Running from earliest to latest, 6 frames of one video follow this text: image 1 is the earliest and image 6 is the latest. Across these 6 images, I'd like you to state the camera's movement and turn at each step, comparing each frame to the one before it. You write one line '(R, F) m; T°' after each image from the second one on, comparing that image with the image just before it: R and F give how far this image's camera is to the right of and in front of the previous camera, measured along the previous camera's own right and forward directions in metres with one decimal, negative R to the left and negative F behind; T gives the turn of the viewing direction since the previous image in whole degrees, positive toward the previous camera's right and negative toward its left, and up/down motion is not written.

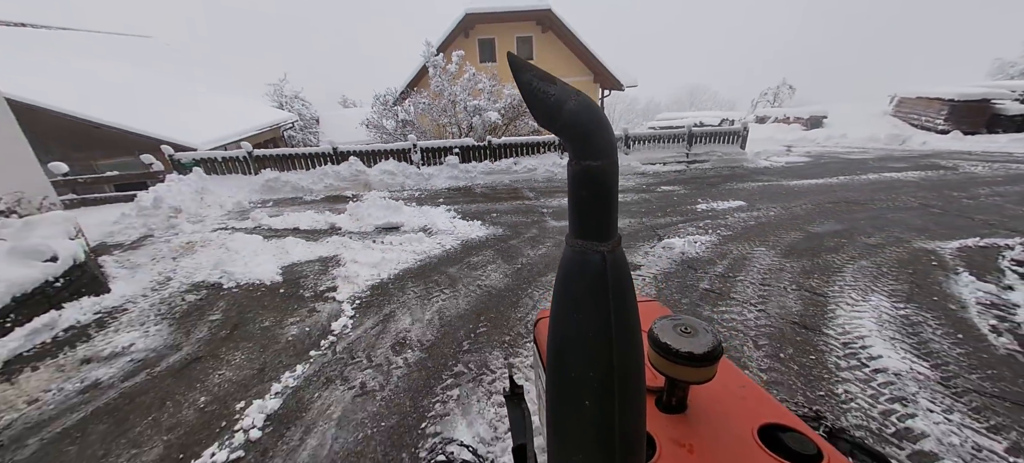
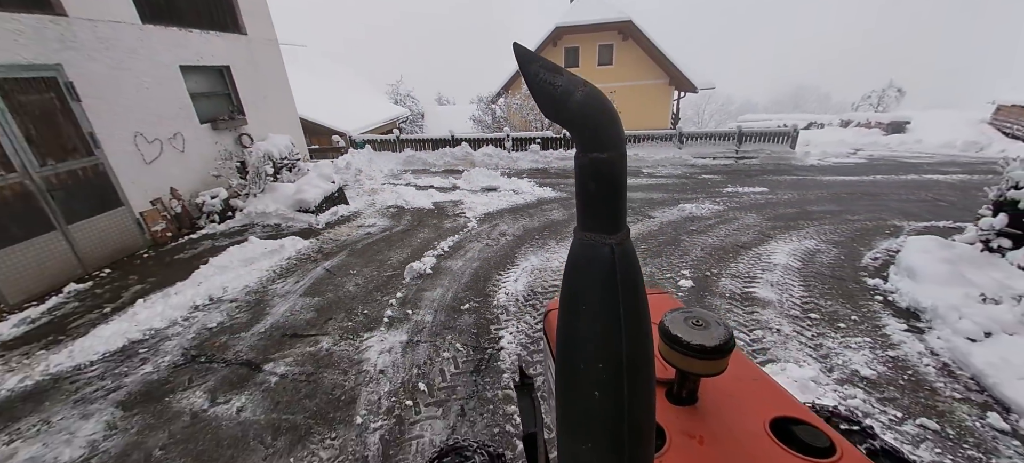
(+0.3, -2.6) m; -11°
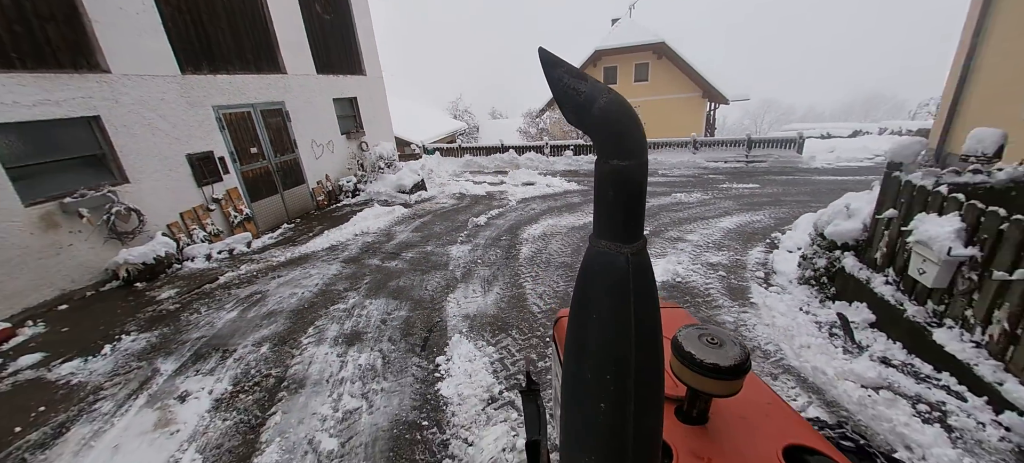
(+0.5, -2.6) m; -8°
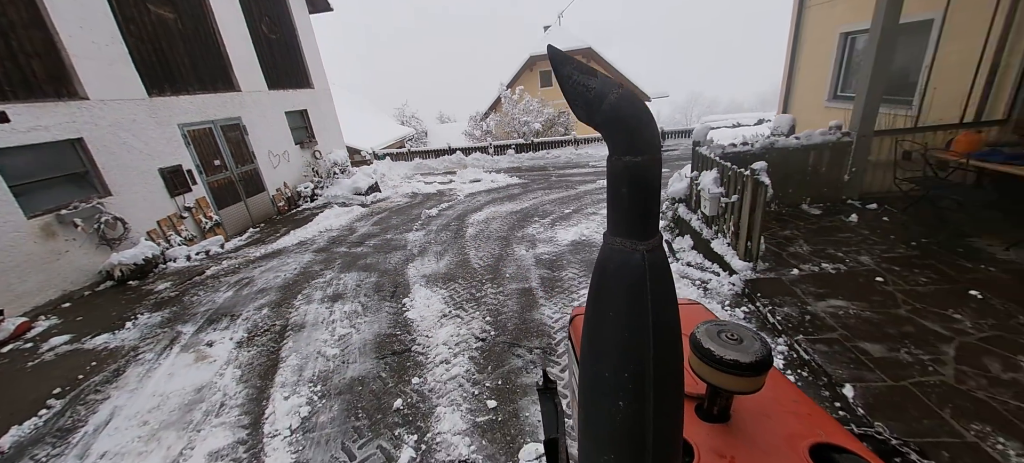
(+0.2, -1.3) m; +6°
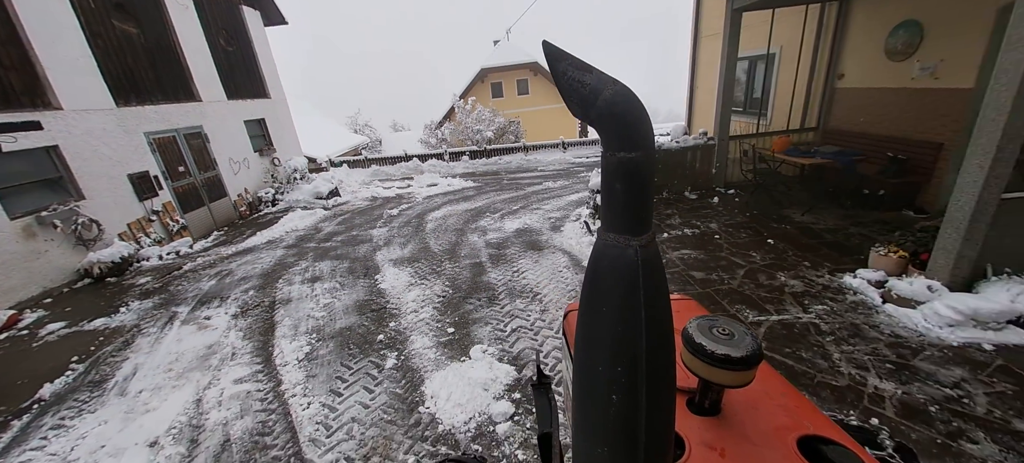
(+0.1, -1.1) m; +6°
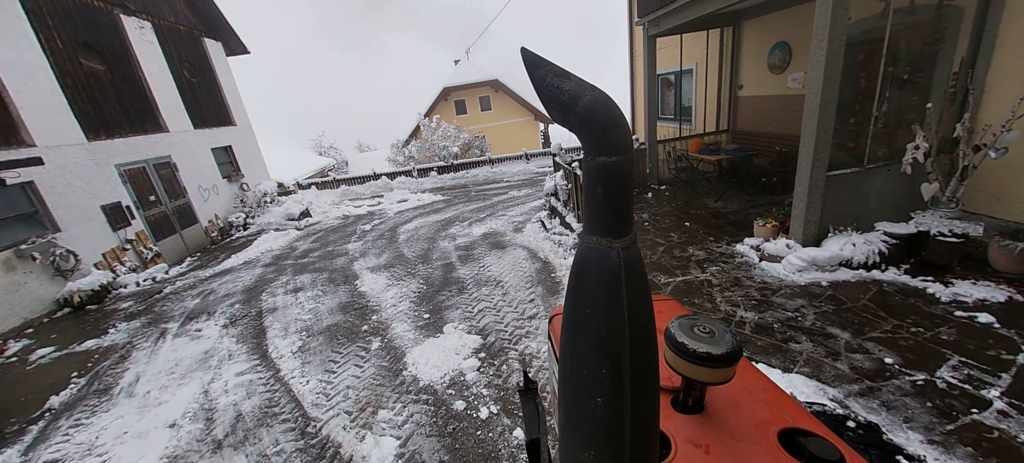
(+0.1, -0.7) m; +4°
